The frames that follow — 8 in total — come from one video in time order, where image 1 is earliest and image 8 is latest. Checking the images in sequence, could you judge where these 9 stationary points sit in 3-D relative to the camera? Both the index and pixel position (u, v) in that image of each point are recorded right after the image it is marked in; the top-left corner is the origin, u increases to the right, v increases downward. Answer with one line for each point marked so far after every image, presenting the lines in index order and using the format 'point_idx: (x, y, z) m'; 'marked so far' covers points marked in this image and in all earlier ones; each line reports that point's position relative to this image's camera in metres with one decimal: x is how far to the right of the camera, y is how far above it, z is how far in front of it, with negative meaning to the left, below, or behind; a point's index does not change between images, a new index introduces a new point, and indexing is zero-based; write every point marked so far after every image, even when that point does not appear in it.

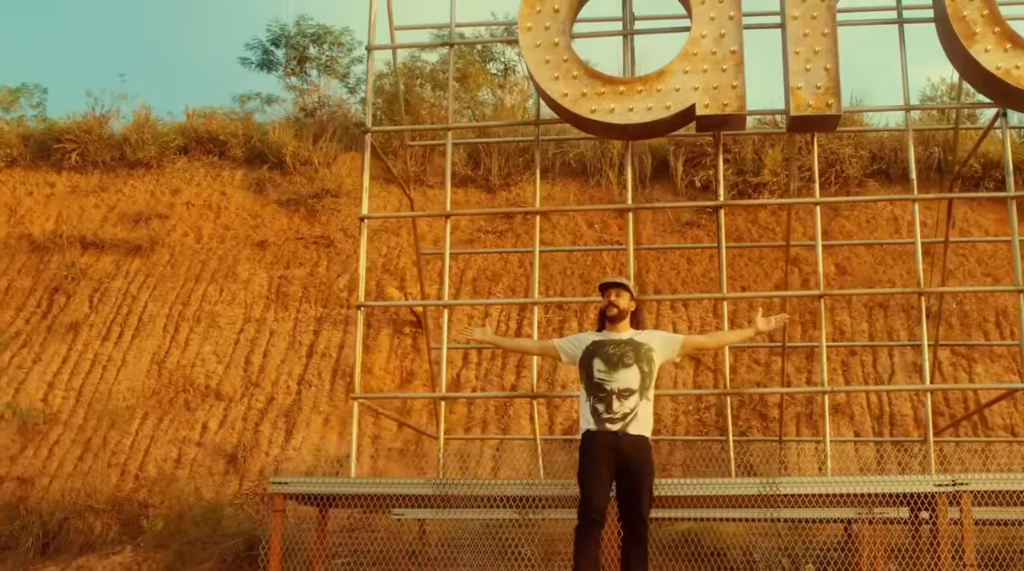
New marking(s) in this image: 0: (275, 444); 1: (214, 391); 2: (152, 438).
0: (-3.1, -2.0, +15.6) m
1: (-4.1, -1.4, +16.6) m
2: (-4.7, -2.0, +15.9) m
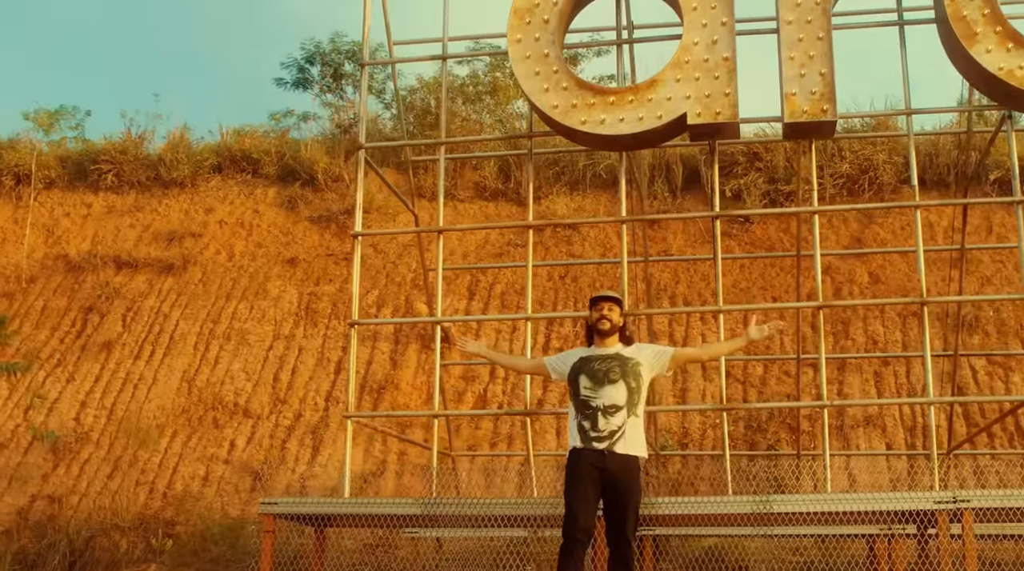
0: (-2.7, -2.3, +15.6) m
1: (-3.7, -1.7, +16.7) m
2: (-4.4, -2.3, +16.0) m
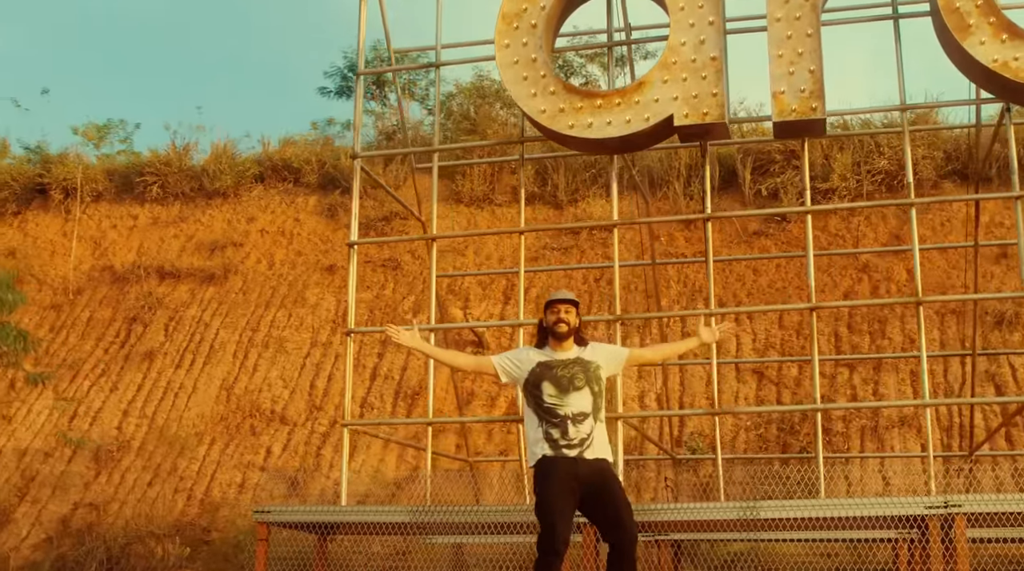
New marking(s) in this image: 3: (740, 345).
0: (-2.3, -2.4, +15.7) m
1: (-3.2, -1.8, +16.8) m
2: (-3.9, -2.4, +16.2) m
3: (+2.9, -0.8, +15.4) m
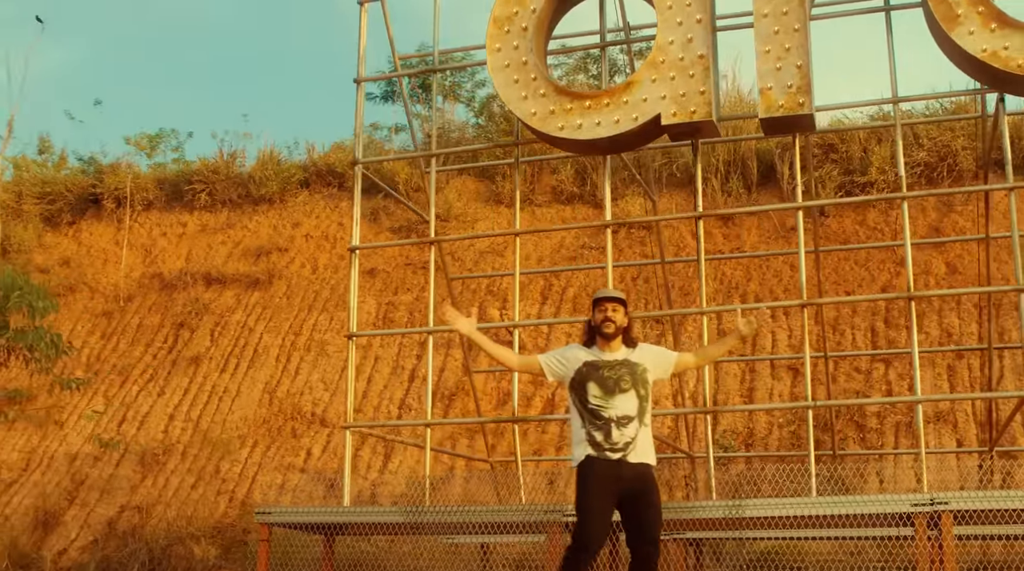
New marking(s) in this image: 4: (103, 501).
0: (-1.8, -2.4, +15.8) m
1: (-2.7, -1.9, +17.1) m
2: (-3.4, -2.4, +16.4) m
3: (+3.3, -0.7, +15.3) m
4: (-5.6, -3.0, +16.5) m
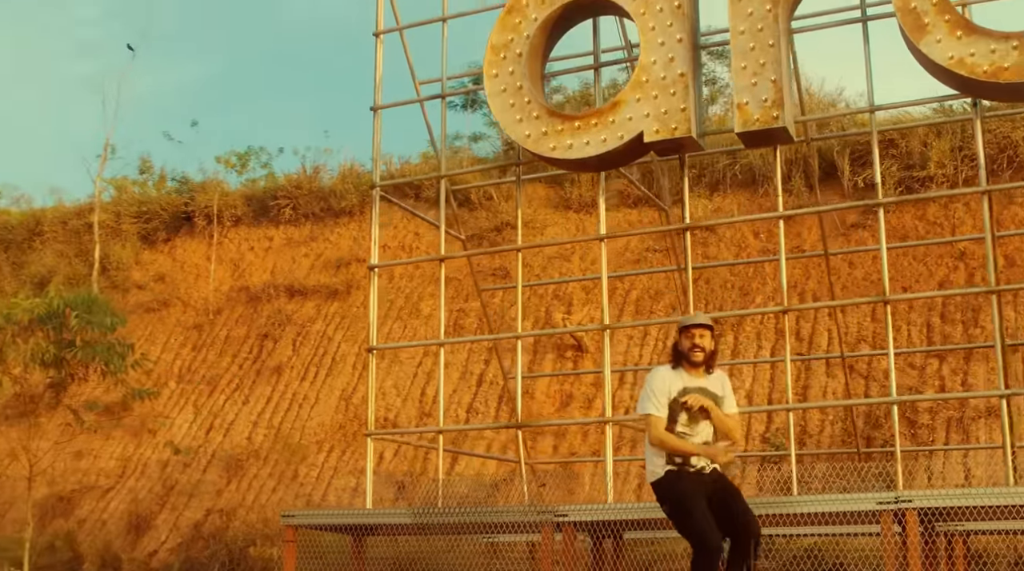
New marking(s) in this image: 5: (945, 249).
0: (-1.0, -2.5, +16.4) m
1: (-1.8, -2.0, +17.7) m
2: (-2.5, -2.6, +17.2) m
3: (+4.1, -0.7, +15.4) m
4: (-4.7, -3.2, +17.5) m
5: (+5.7, +0.5, +15.9) m
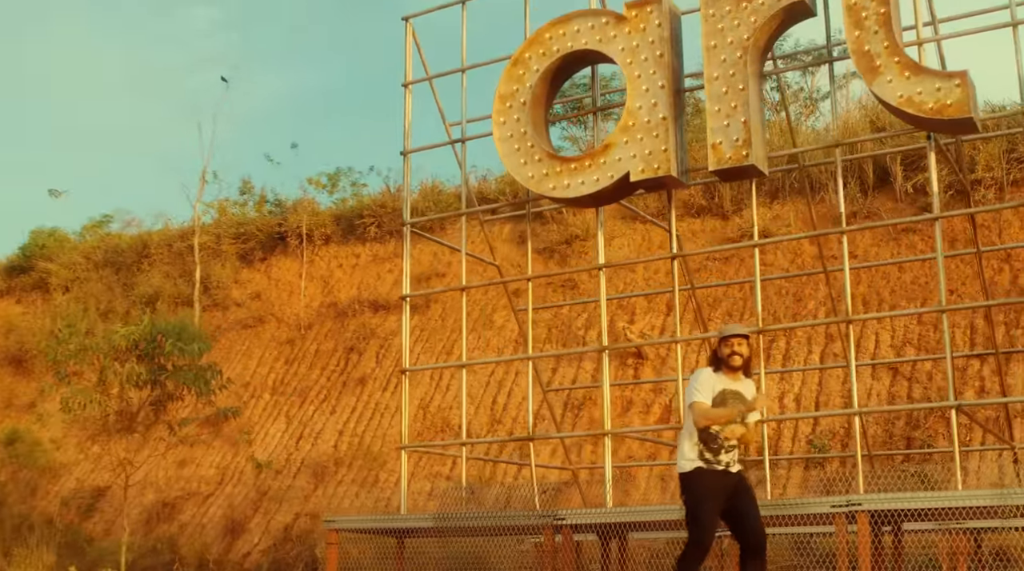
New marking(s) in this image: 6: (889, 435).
0: (0.0, -2.7, +17.4) m
1: (-0.7, -2.2, +18.8) m
2: (-1.5, -2.9, +18.3) m
3: (+4.8, -0.8, +15.9) m
4: (-3.6, -3.5, +18.8) m
5: (+6.4, +0.4, +16.2) m
6: (+4.6, -1.8, +14.6) m
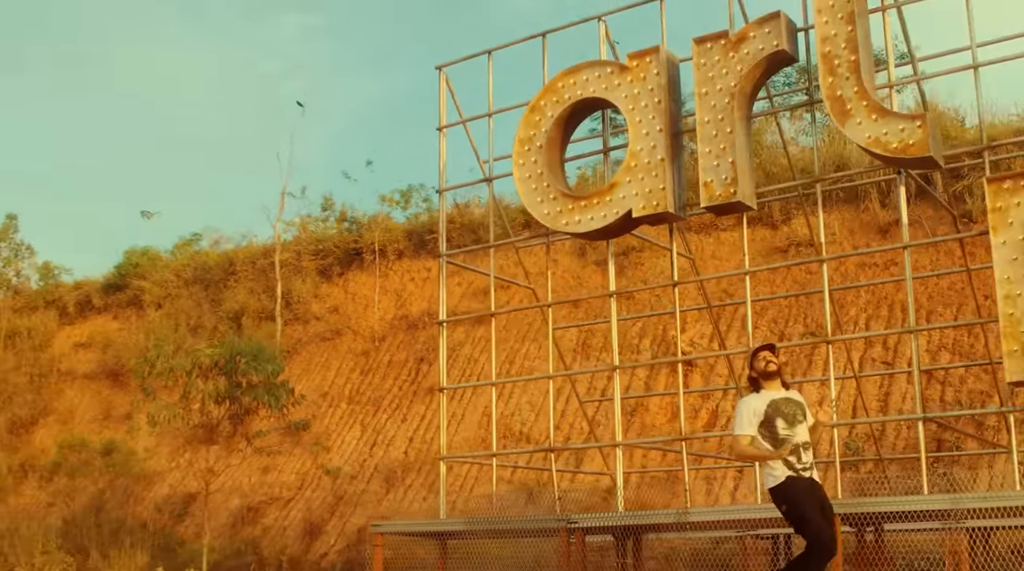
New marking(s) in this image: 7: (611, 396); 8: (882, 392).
0: (+0.8, -2.9, +18.4) m
1: (+0.2, -2.5, +19.8) m
2: (-0.6, -3.1, +19.4) m
3: (+5.5, -0.9, +16.5) m
4: (-2.6, -3.8, +20.1) m
5: (+7.1, +0.4, +16.7) m
6: (+5.2, -1.9, +15.2) m
7: (+1.6, -1.8, +19.4) m
8: (+5.0, -1.4, +16.2) m
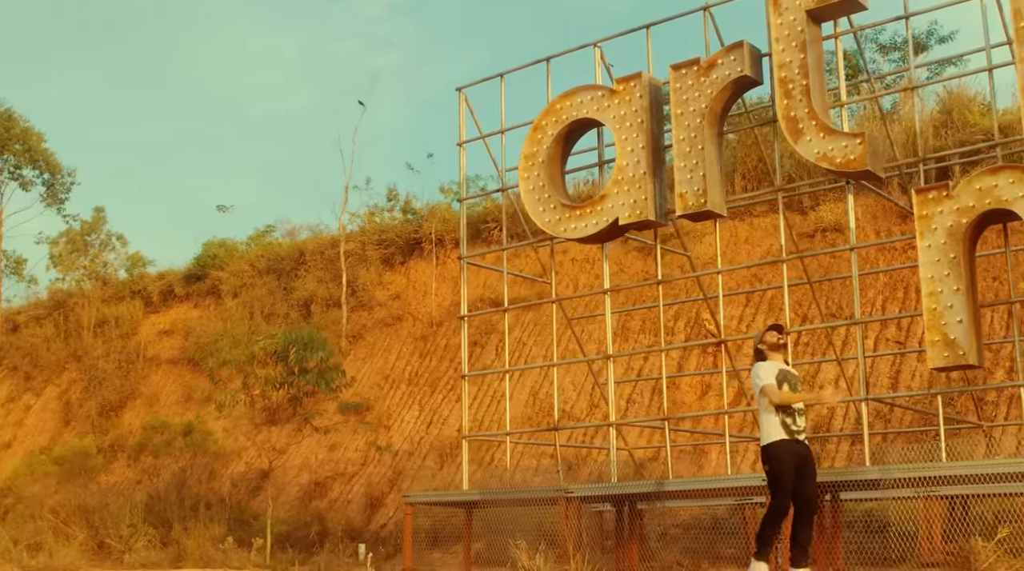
0: (+1.5, -2.7, +19.8) m
1: (+1.0, -2.2, +21.2) m
2: (+0.2, -2.9, +20.8) m
3: (+6.0, -0.6, +17.5) m
4: (-1.8, -3.6, +21.7) m
5: (+7.6, +0.6, +17.6) m
6: (+5.6, -1.7, +16.3) m
7: (+2.3, -1.6, +20.7) m
8: (+5.5, -1.2, +17.3) m
